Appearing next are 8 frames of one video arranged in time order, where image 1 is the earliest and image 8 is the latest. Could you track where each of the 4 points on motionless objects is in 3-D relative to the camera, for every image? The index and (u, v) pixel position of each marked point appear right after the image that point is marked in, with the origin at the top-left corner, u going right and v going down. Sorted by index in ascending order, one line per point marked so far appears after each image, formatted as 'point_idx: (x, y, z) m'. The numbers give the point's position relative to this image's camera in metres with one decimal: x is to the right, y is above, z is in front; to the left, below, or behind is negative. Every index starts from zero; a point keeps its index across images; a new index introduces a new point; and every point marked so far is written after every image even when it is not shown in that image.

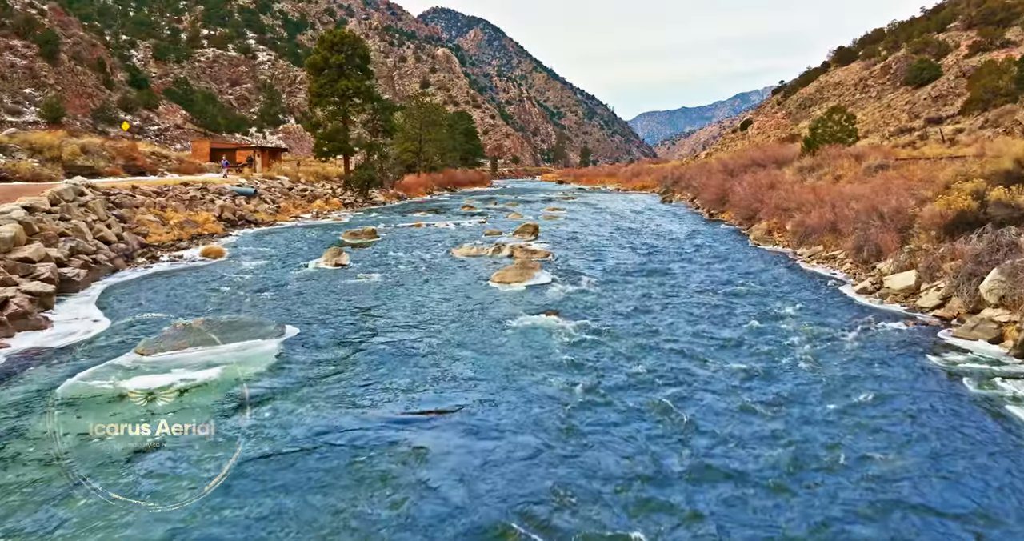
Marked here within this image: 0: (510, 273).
0: (0.0, -0.1, +14.9) m
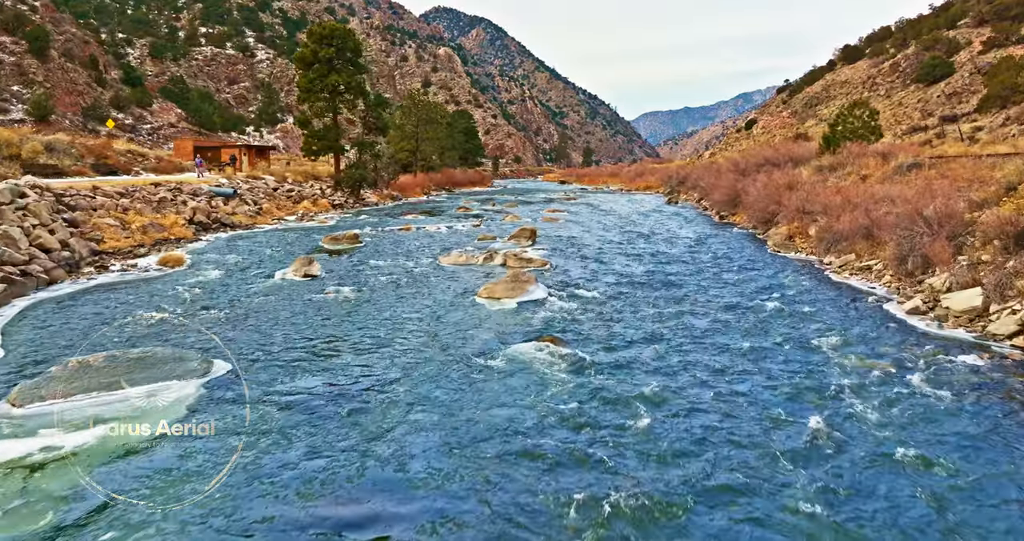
0: (-0.2, -0.3, +12.9) m
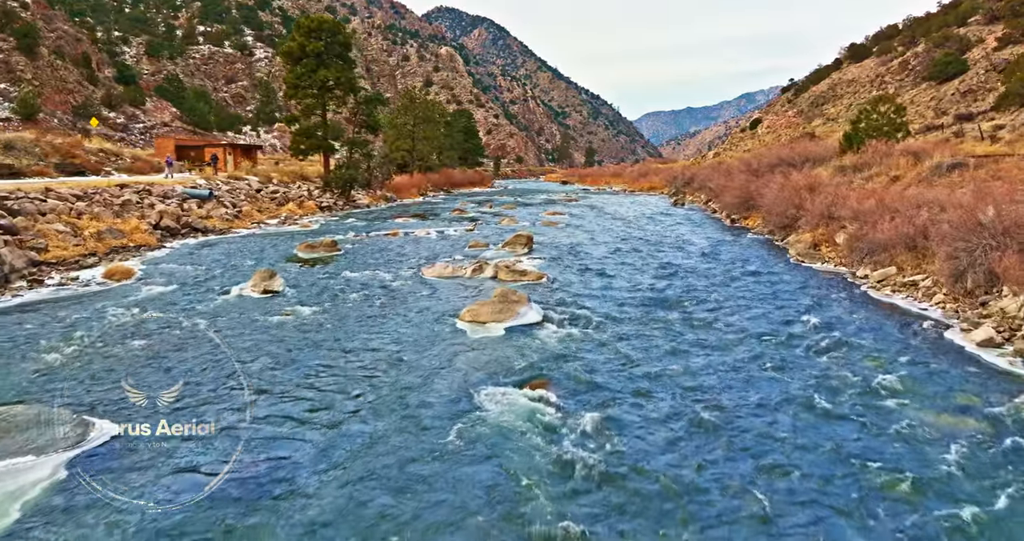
0: (-0.4, -0.6, +11.0) m
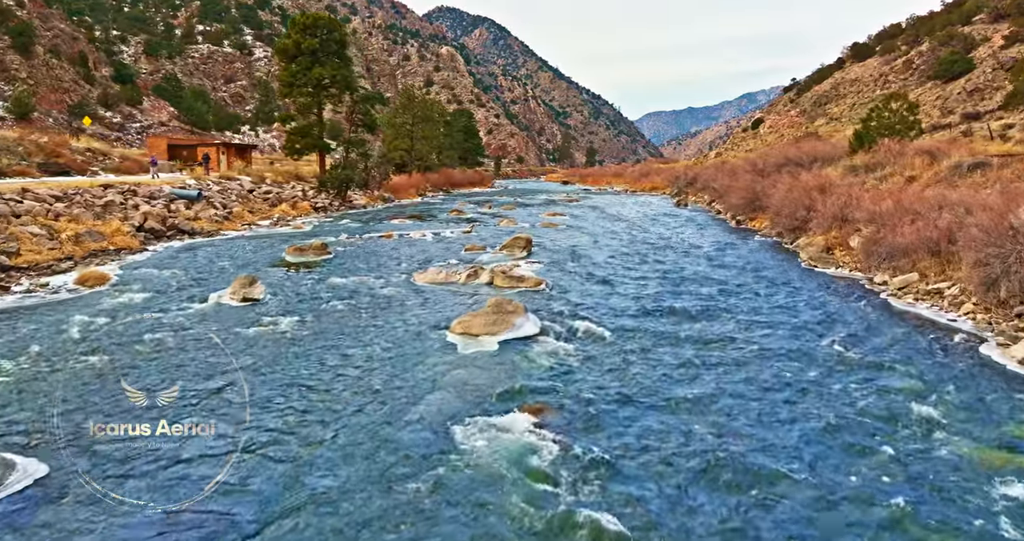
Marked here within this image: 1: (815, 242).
0: (-0.5, -0.7, +10.1) m
1: (+8.0, +0.8, +17.5) m
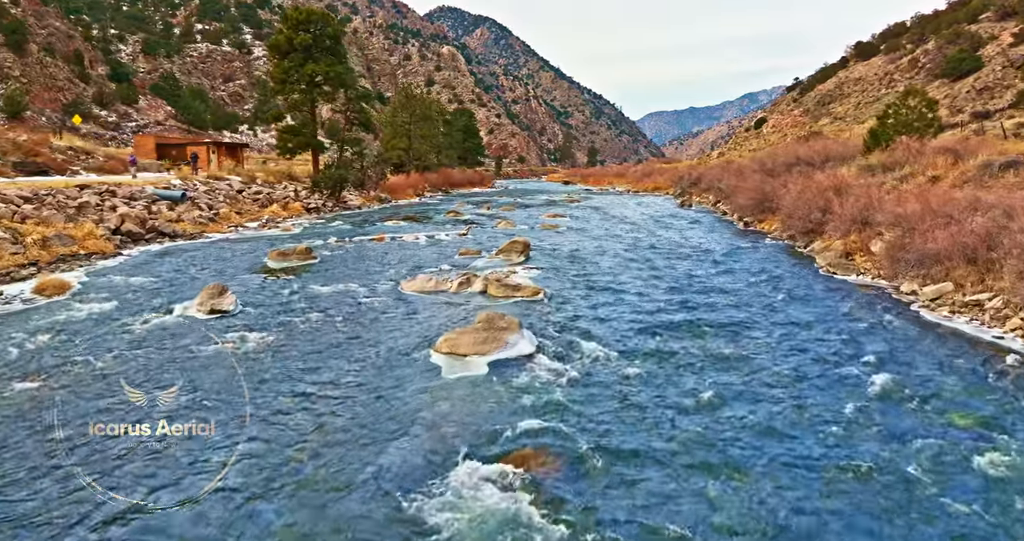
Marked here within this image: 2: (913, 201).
0: (-0.6, -0.9, +9.0) m
1: (+7.9, +0.6, +16.4) m
2: (+9.0, +1.6, +15.1) m
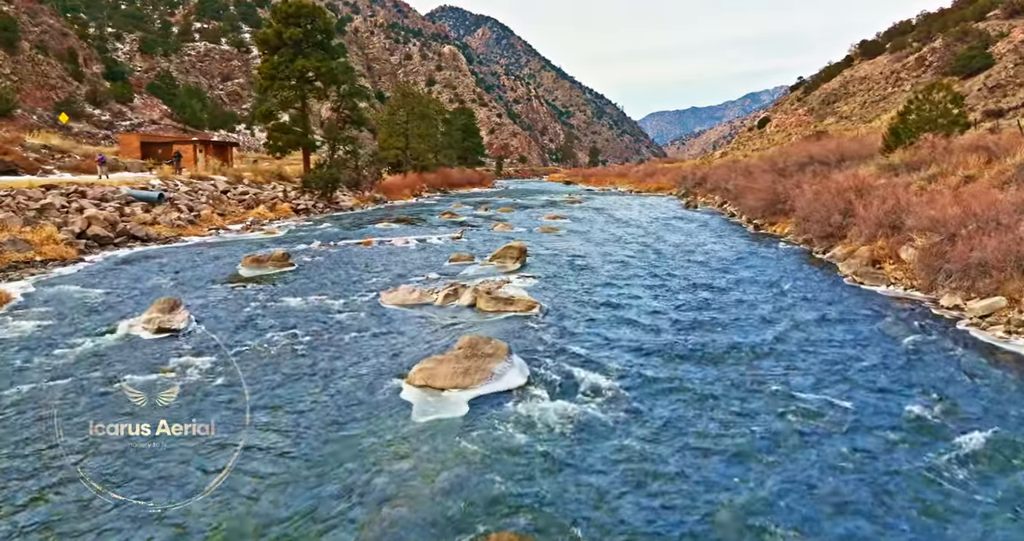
0: (-0.7, -1.1, +7.6) m
1: (+7.7, +0.4, +15.0) m
2: (+8.9, +1.4, +13.6) m
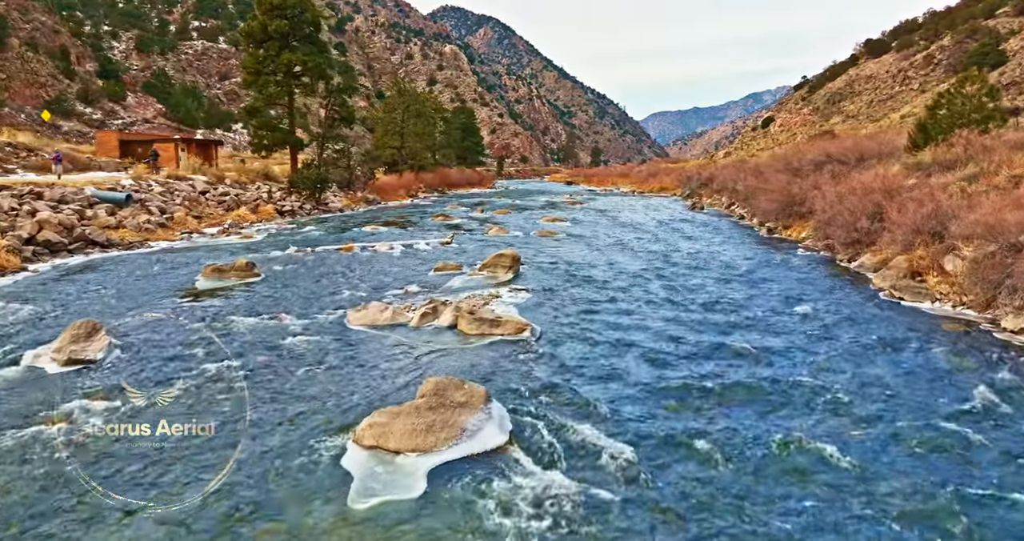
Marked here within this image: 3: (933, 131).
0: (-1.0, -1.3, +5.9) m
1: (+7.6, +0.2, +13.3) m
2: (+8.7, +1.1, +11.9) m
3: (+12.2, +4.1, +19.5) m
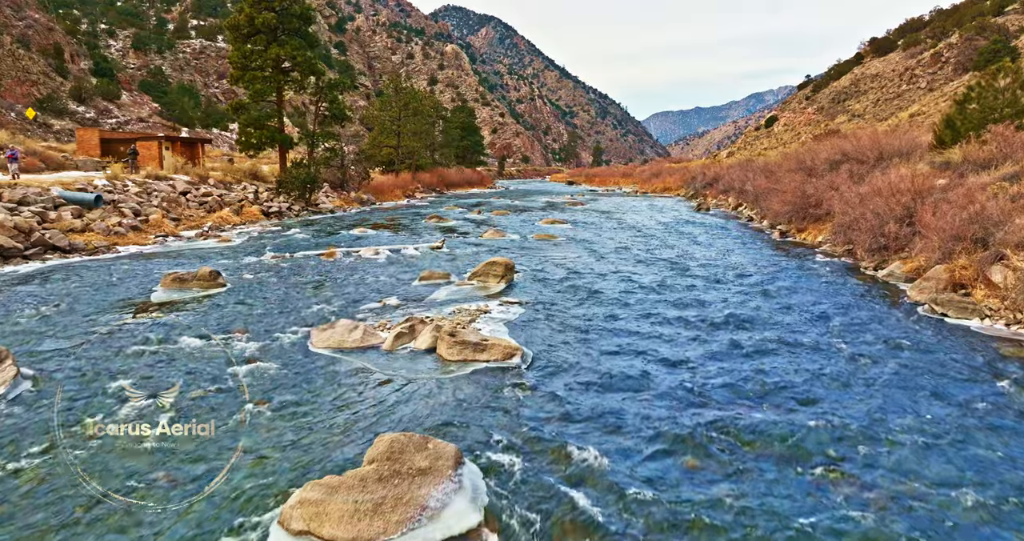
0: (-1.1, -1.5, +4.5) m
1: (+7.4, 0.0, +11.8) m
2: (+8.6, +0.9, +10.5) m
3: (+12.1, +3.9, +18.1) m
